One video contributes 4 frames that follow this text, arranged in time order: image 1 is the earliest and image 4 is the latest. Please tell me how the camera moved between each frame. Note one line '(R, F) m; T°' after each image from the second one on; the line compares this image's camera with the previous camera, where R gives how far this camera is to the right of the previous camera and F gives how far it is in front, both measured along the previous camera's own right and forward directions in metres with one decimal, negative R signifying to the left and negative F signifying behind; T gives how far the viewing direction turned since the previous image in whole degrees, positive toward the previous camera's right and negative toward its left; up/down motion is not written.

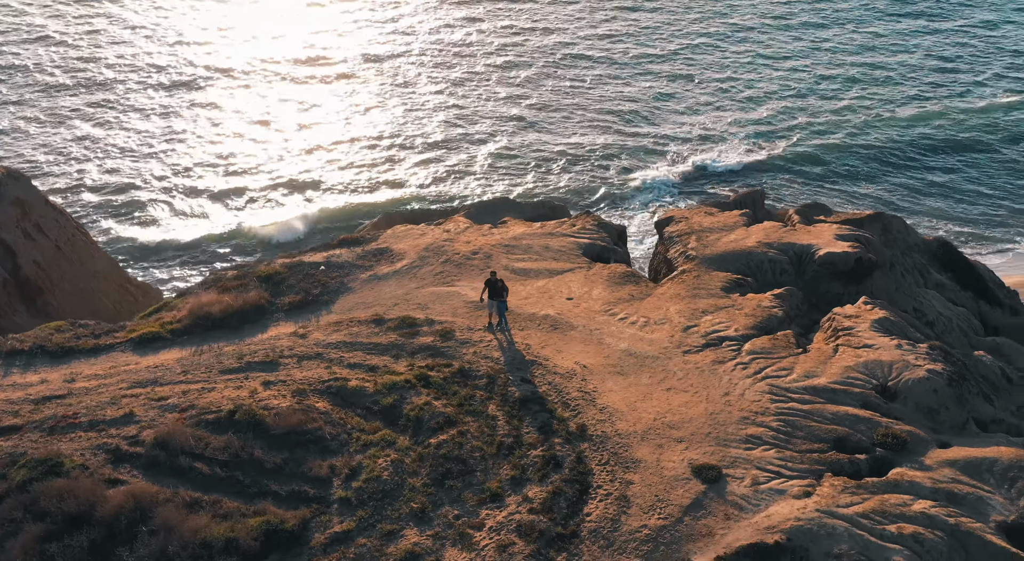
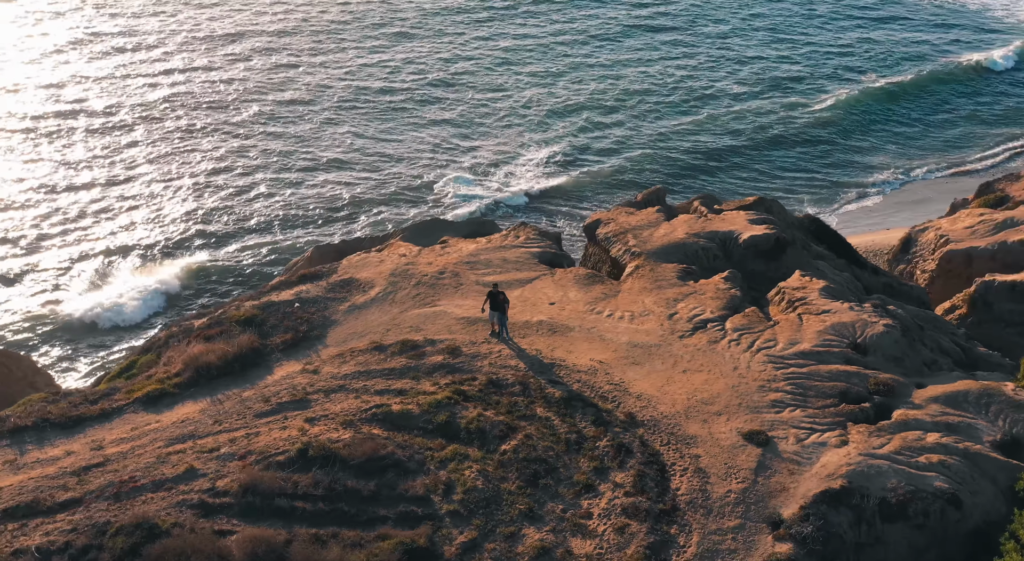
(-4.8, -0.4) m; +12°
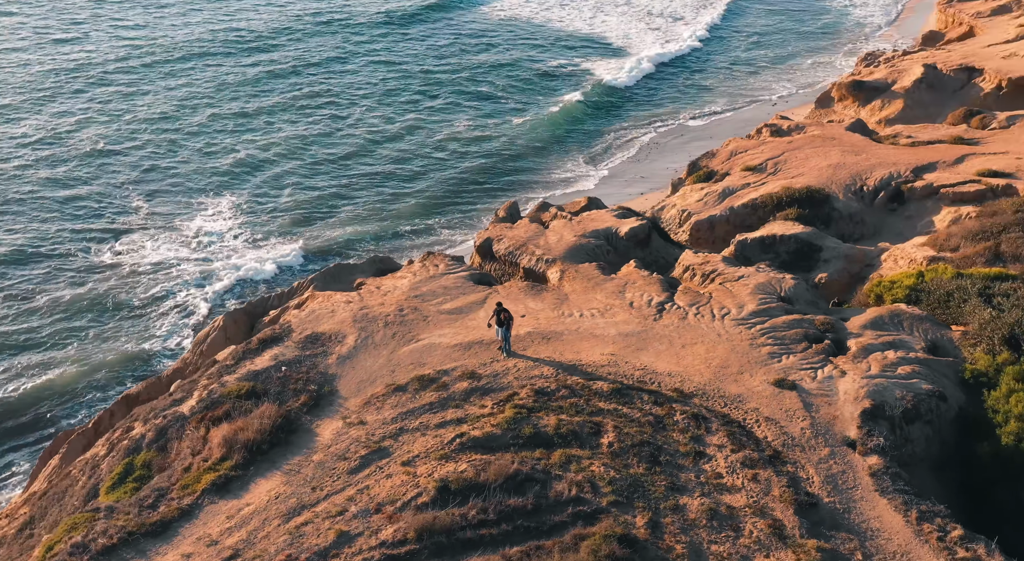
(-8.1, +0.1) m; +20°
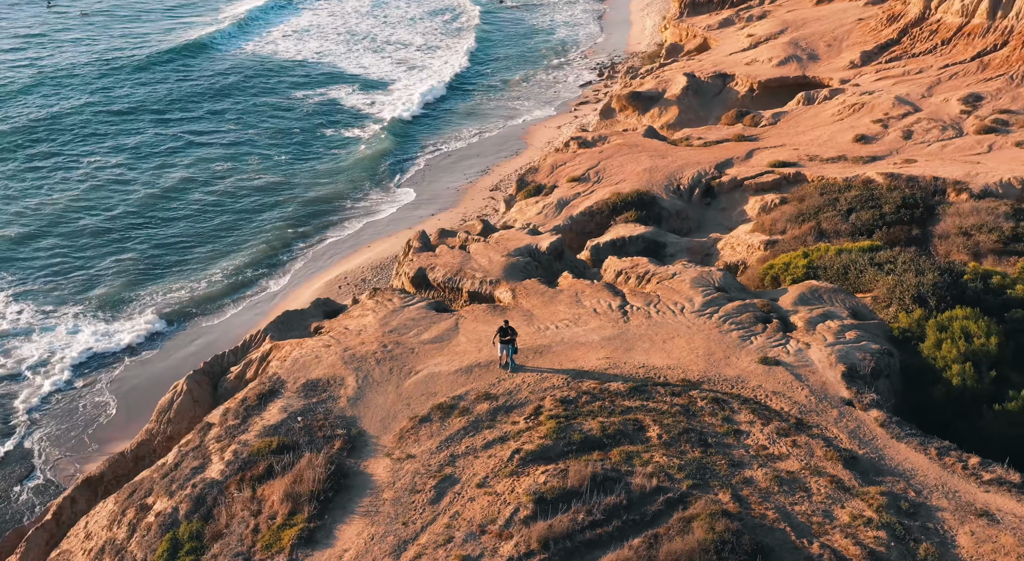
(-5.8, -0.5) m; +14°
